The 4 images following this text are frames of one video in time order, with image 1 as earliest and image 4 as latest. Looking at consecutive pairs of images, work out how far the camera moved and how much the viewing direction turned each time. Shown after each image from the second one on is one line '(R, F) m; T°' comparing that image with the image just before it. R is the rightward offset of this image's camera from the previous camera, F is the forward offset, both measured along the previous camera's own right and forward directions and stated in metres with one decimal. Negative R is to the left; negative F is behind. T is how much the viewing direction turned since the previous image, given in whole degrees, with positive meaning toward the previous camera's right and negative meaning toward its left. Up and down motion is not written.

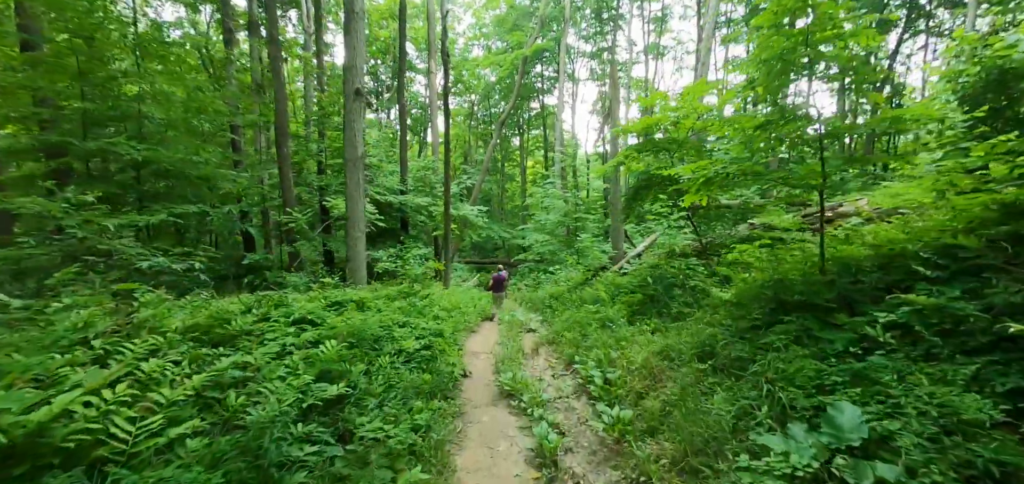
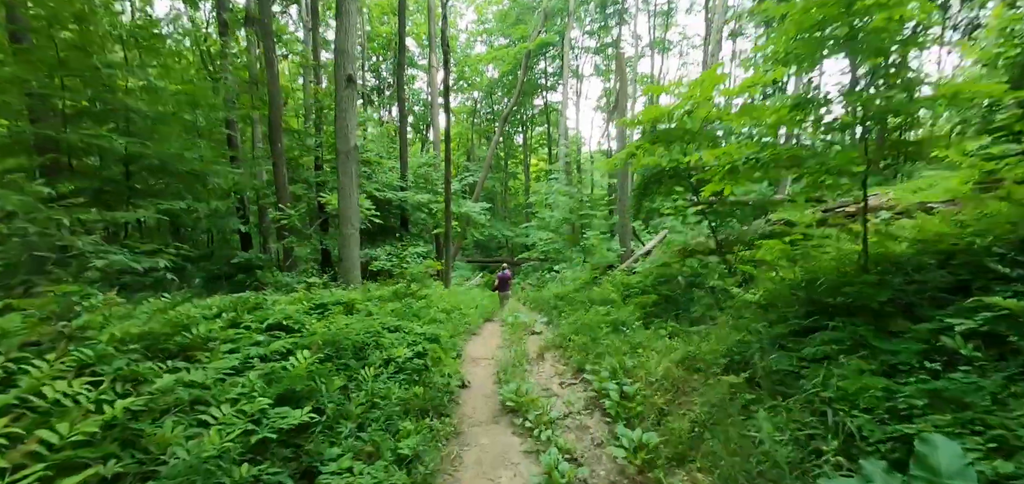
(0.0, +0.6) m; 0°
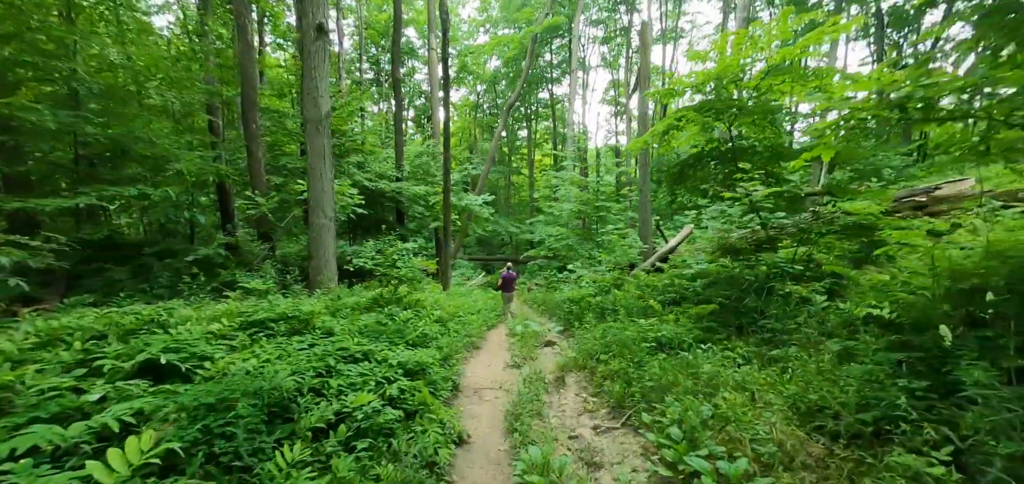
(-0.1, +1.7) m; 0°
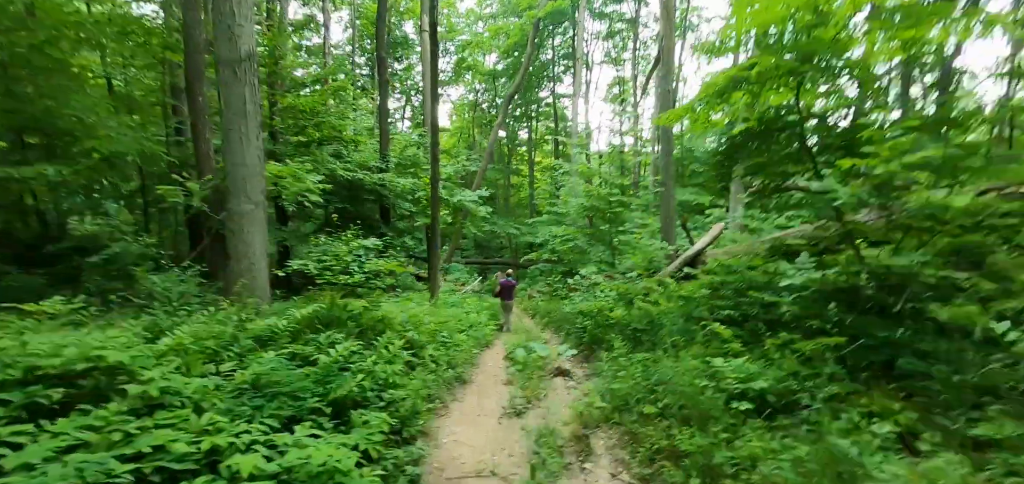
(0.0, +2.0) m; 0°
